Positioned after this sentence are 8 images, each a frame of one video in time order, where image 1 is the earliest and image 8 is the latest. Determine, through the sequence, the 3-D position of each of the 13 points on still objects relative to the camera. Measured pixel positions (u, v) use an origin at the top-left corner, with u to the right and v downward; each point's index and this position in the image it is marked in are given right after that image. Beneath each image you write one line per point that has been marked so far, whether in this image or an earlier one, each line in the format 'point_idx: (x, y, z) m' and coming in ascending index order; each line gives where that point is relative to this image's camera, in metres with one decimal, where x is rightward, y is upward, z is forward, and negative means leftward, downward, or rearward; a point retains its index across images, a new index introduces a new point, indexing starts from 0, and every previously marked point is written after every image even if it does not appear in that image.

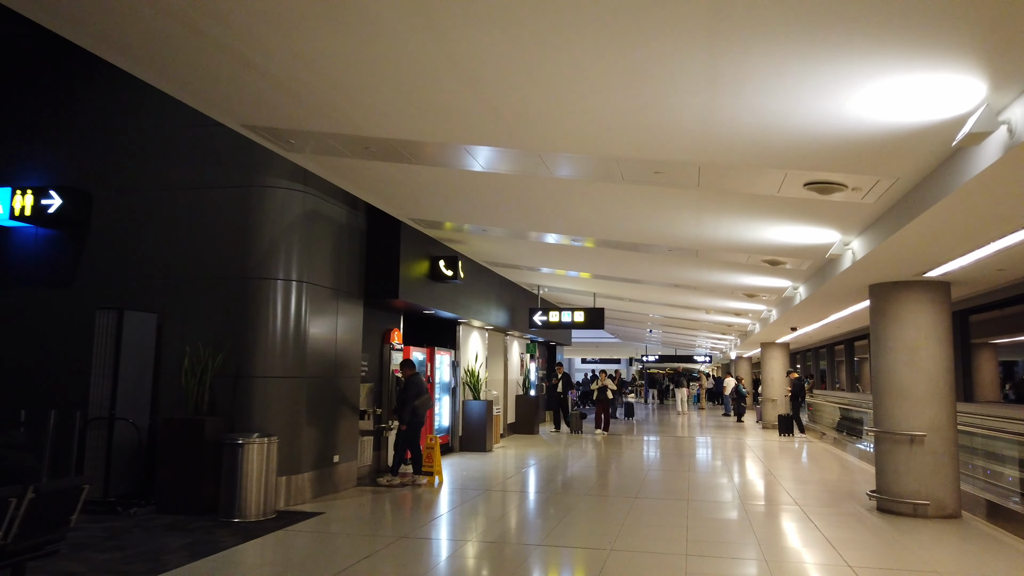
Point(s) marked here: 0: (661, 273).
0: (+2.1, +0.2, +10.7) m
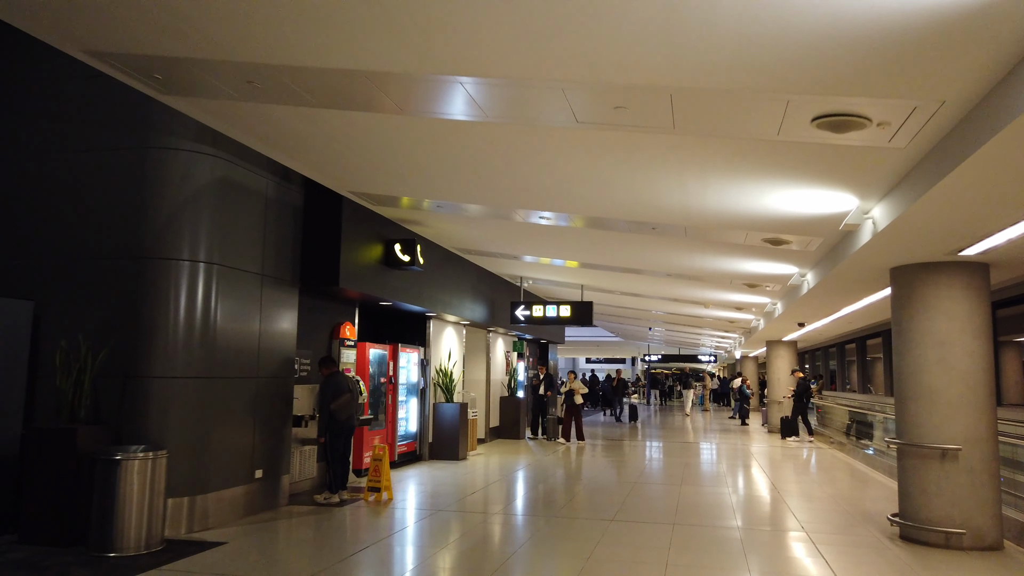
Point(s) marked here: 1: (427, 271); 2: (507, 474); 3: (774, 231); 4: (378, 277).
0: (+1.7, +0.3, +9.5) m
1: (-1.1, +0.2, +10.0) m
2: (0.0, -2.7, +11.2) m
3: (+2.2, +0.5, +6.4) m
4: (-1.5, +0.1, +8.5) m
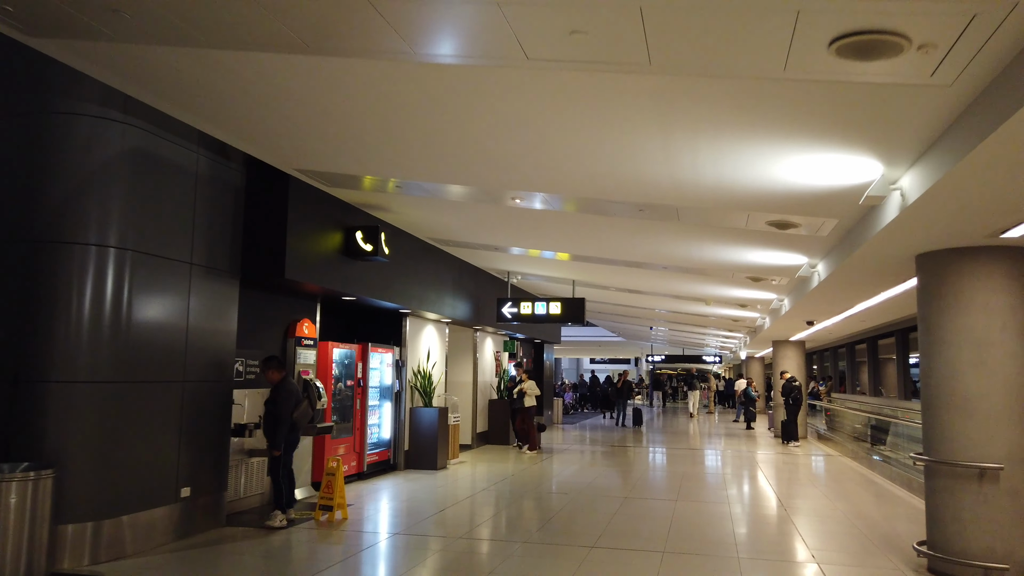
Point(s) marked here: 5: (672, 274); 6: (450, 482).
0: (+1.5, +0.4, +8.6) m
1: (-1.3, +0.3, +9.1) m
2: (-0.2, -2.6, +10.3) m
3: (+1.9, +0.6, +5.5) m
4: (-1.7, +0.2, +7.6) m
5: (+2.1, +0.2, +9.9) m
6: (-0.8, -2.5, +10.0) m
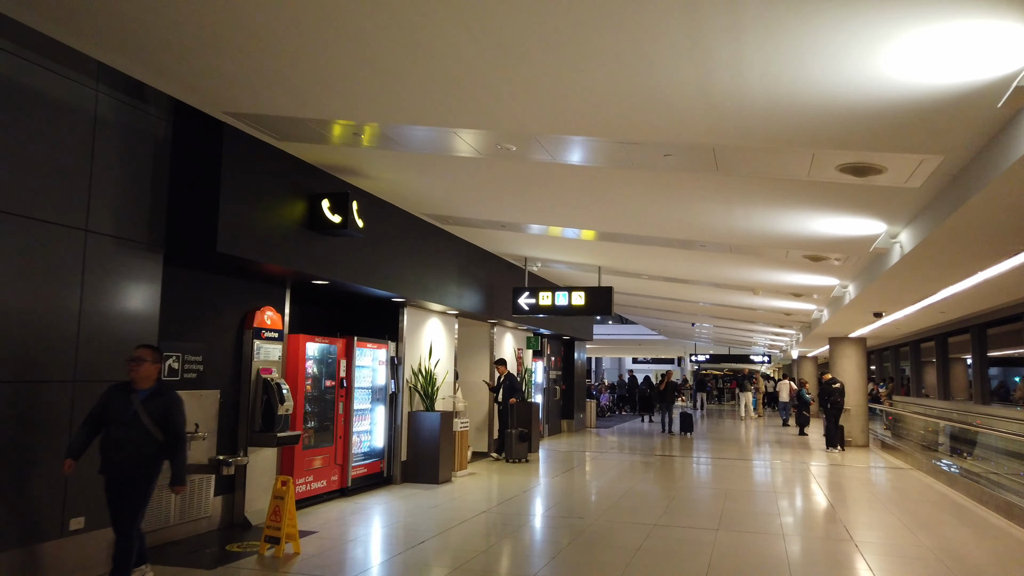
0: (+1.5, +0.6, +7.0) m
1: (-1.3, +0.5, +7.7) m
2: (-0.1, -2.4, +8.9) m
3: (+1.8, +0.7, +4.0) m
4: (-1.7, +0.4, +6.3) m
5: (+2.2, +0.4, +8.4) m
6: (-0.6, -2.4, +8.6) m
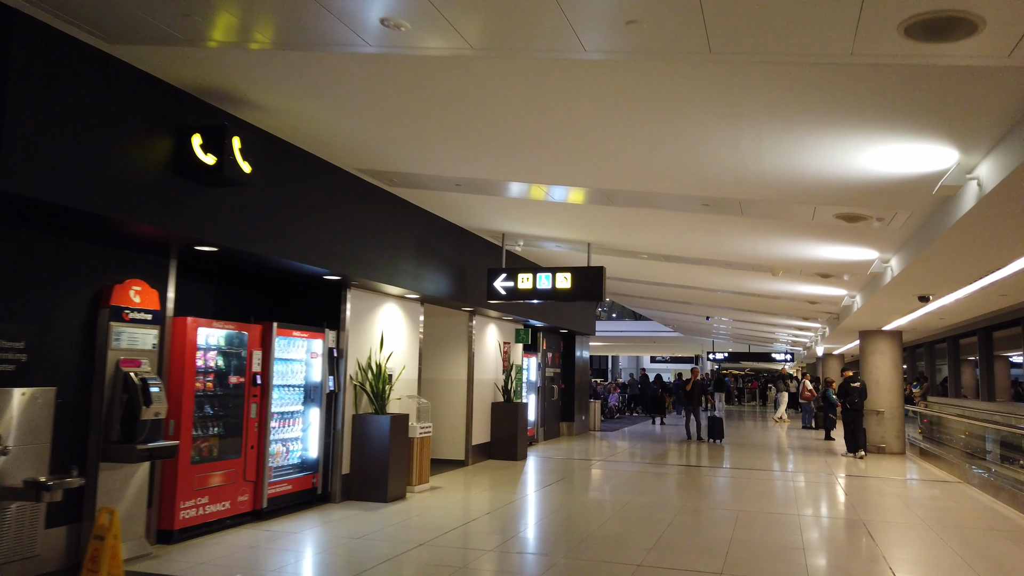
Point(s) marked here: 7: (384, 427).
0: (+1.1, +0.8, +5.4) m
1: (-1.6, +0.7, +6.2) m
2: (-0.4, -2.2, +7.3) m
3: (+1.3, +1.0, +2.4) m
4: (-2.2, +0.6, +4.7) m
5: (+1.8, +0.6, +6.7) m
6: (-1.0, -2.1, +7.0) m
7: (-1.2, -1.3, +7.4) m
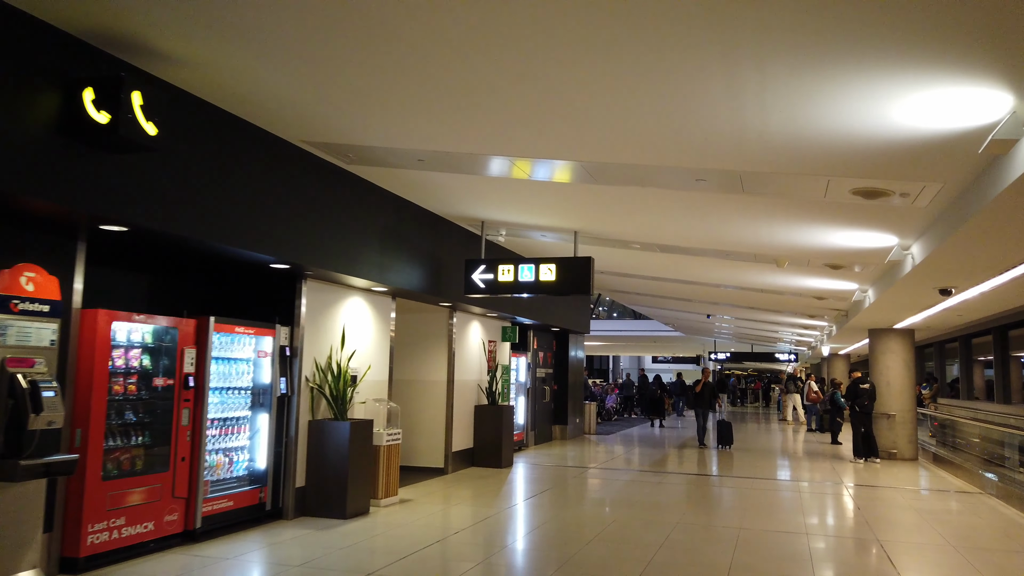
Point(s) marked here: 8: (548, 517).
0: (+0.9, +0.9, +4.6) m
1: (-1.9, +0.8, +5.4) m
2: (-0.6, -2.1, +6.5) m
3: (+1.1, +1.0, +1.6) m
4: (-2.4, +0.6, +4.0) m
5: (+1.6, +0.7, +5.9) m
6: (-1.2, -2.1, +6.2) m
7: (-1.5, -1.2, +6.6) m
8: (+0.4, -2.4, +8.0) m
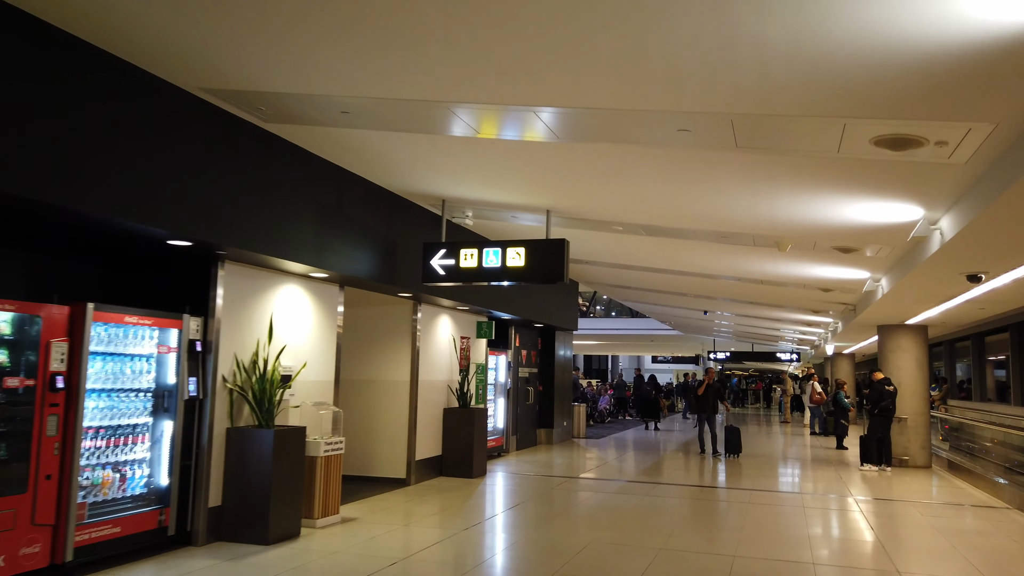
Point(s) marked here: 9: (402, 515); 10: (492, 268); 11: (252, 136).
0: (+0.5, +1.0, +3.6) m
1: (-2.2, +0.9, +4.4) m
2: (-1.0, -2.0, +5.5) m
3: (+0.7, +1.2, +0.6) m
4: (-2.7, +0.8, +2.9) m
5: (+1.3, +0.8, +4.9) m
6: (-1.5, -1.9, +5.2) m
7: (-1.8, -1.1, +5.6) m
8: (0.0, -2.3, +7.0) m
9: (-1.1, -2.2, +7.4) m
10: (-0.2, +0.2, +7.1) m
11: (-1.8, +1.1, +5.5) m
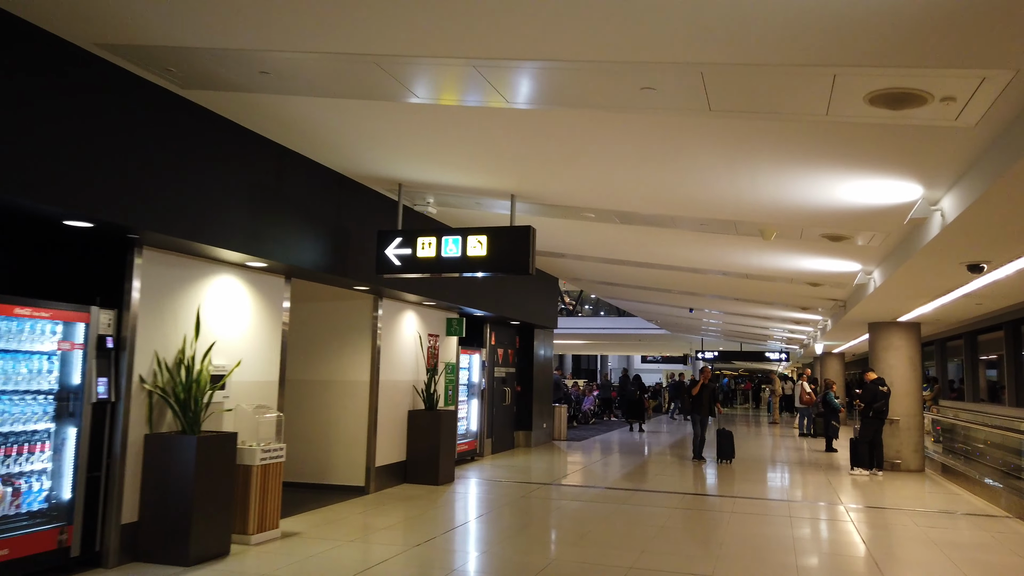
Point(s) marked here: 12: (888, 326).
0: (+0.3, +1.1, +3.0) m
1: (-2.5, +0.9, +3.8) m
2: (-1.3, -1.9, +4.9) m
3: (+0.5, +1.2, 0.0) m
4: (-3.0, +0.8, +2.3) m
5: (+0.9, +0.9, +4.3) m
6: (-1.8, -1.9, +4.6) m
7: (-2.1, -1.0, +5.0) m
8: (-0.3, -2.2, +6.4) m
9: (-1.4, -2.1, +6.8) m
10: (-0.5, +0.3, +6.5) m
11: (-2.1, +1.1, +4.8) m
12: (+6.1, -0.6, +12.5) m
